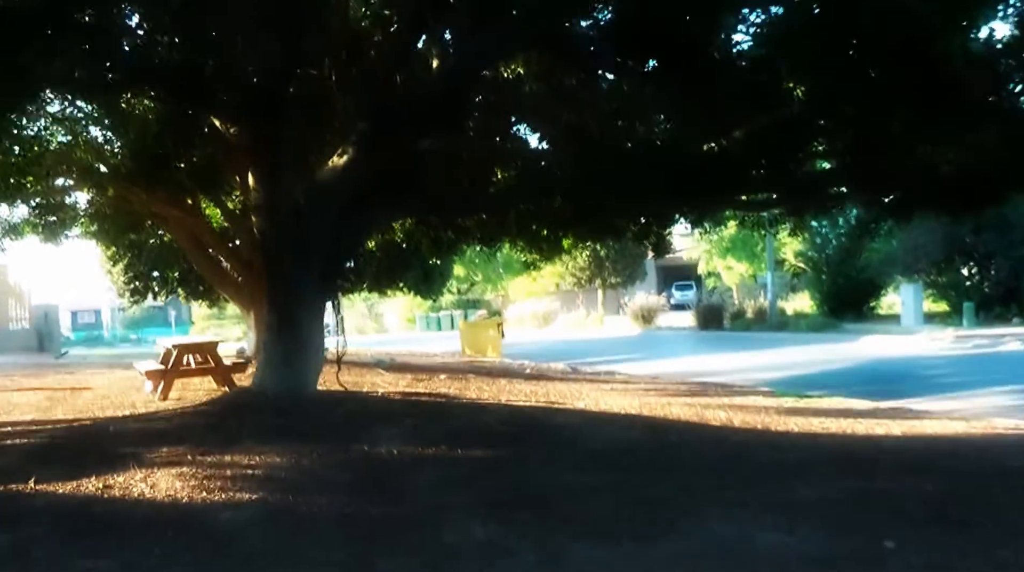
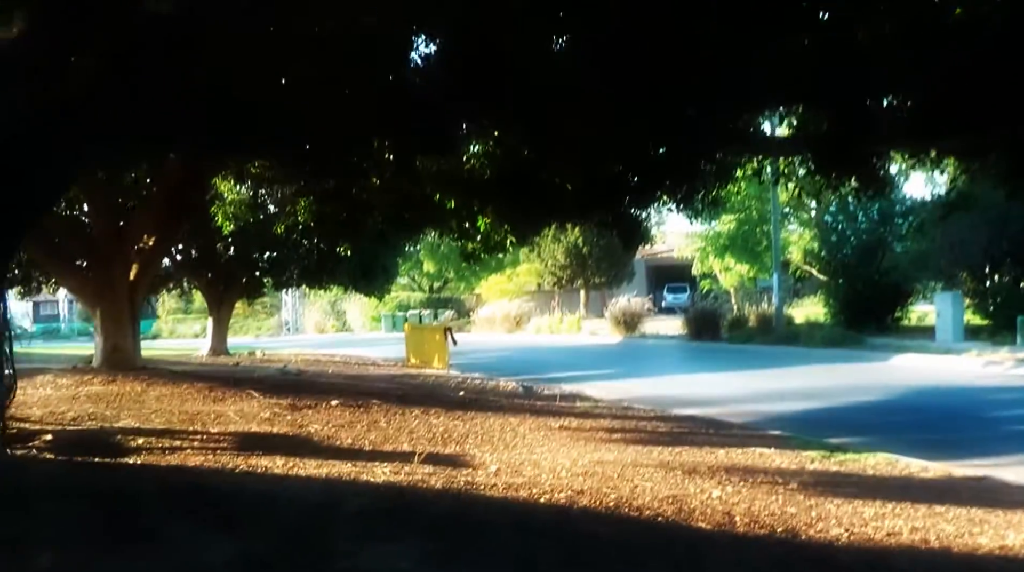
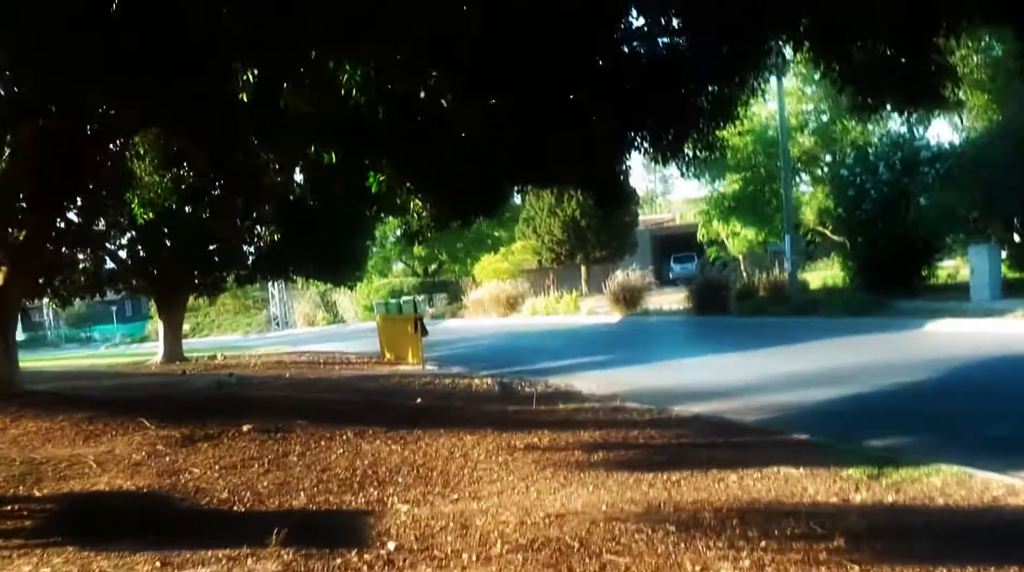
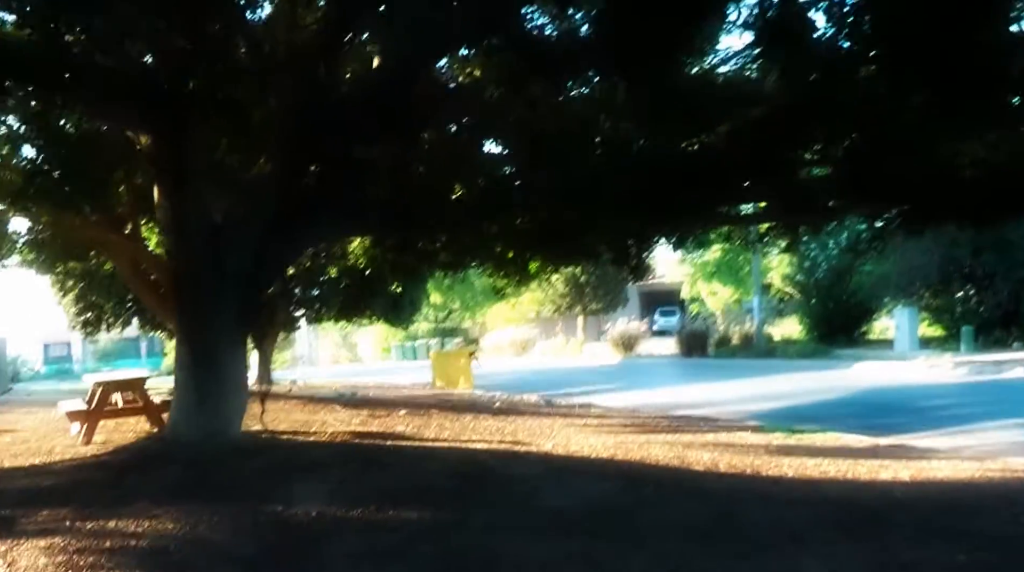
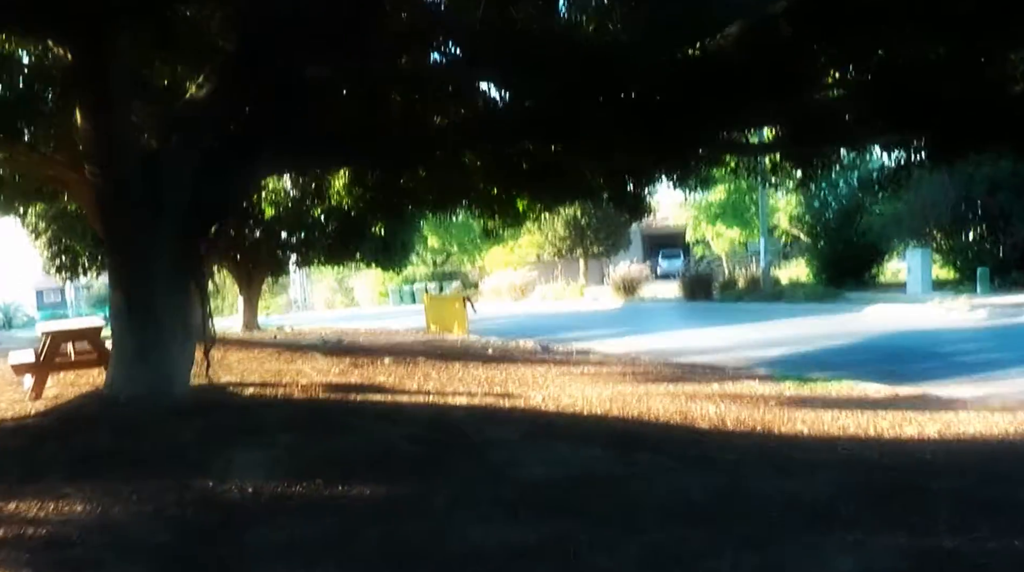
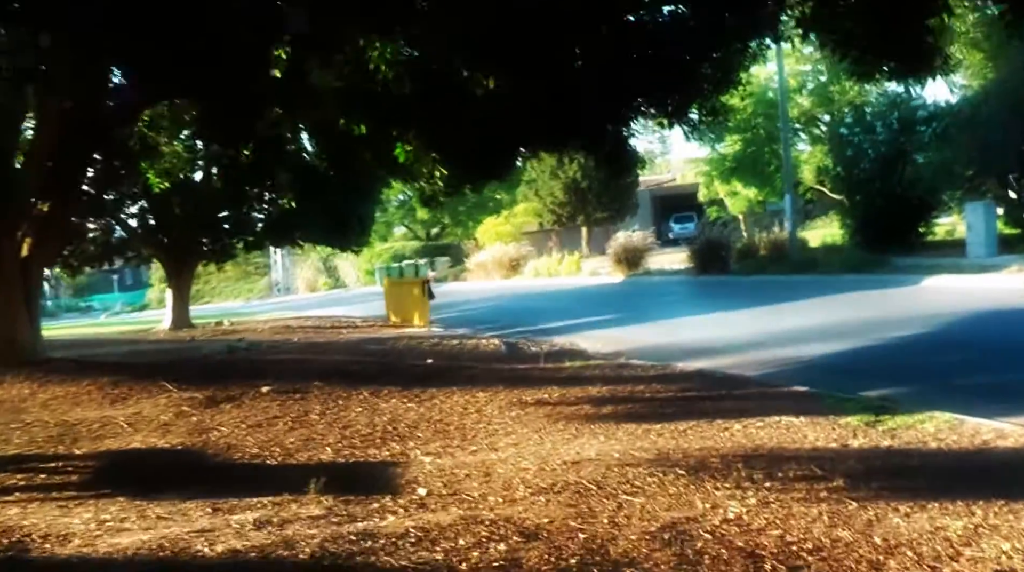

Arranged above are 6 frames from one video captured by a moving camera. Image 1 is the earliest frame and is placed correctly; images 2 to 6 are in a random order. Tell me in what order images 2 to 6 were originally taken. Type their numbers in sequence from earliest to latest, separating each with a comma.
4, 5, 2, 6, 3
